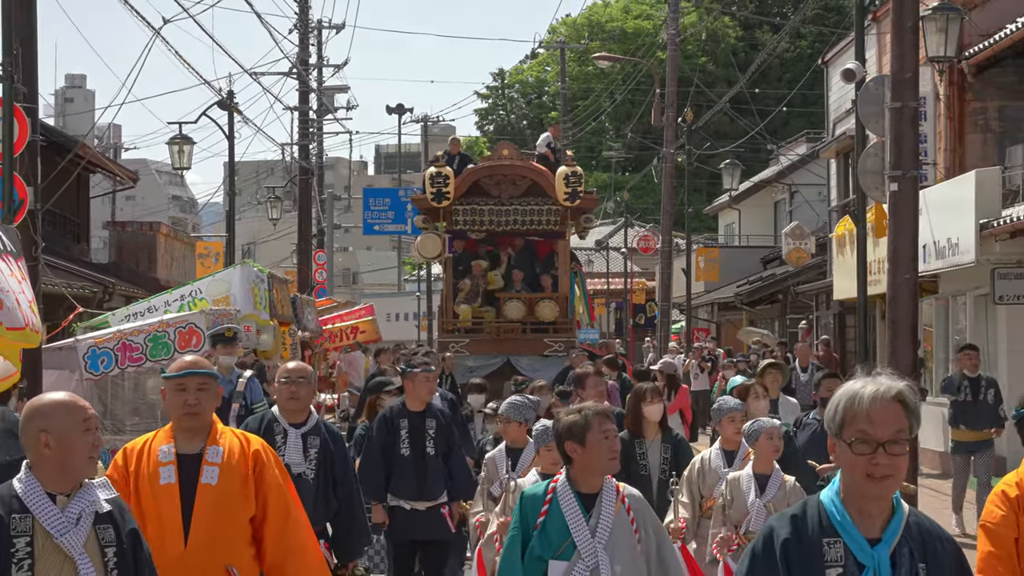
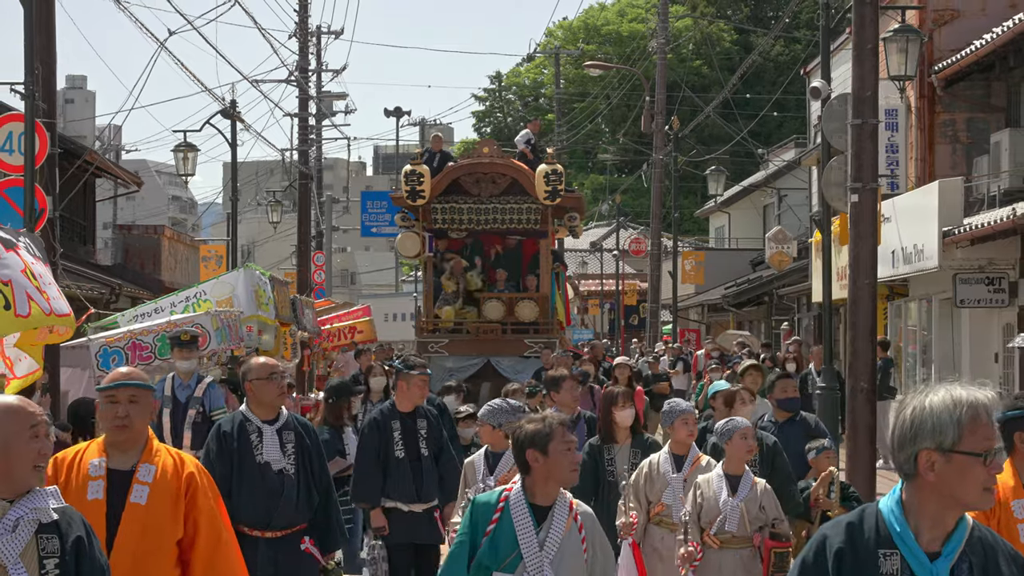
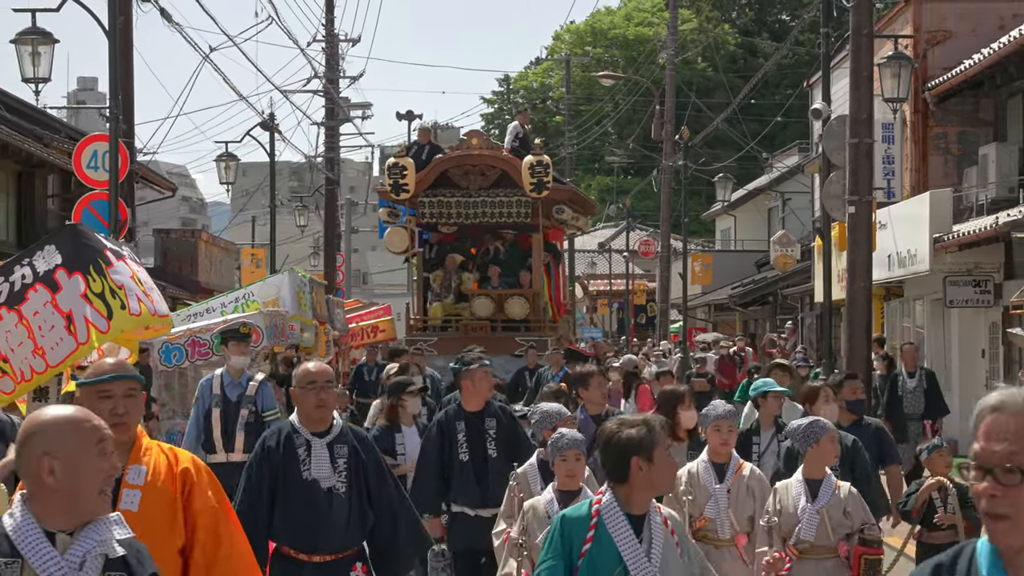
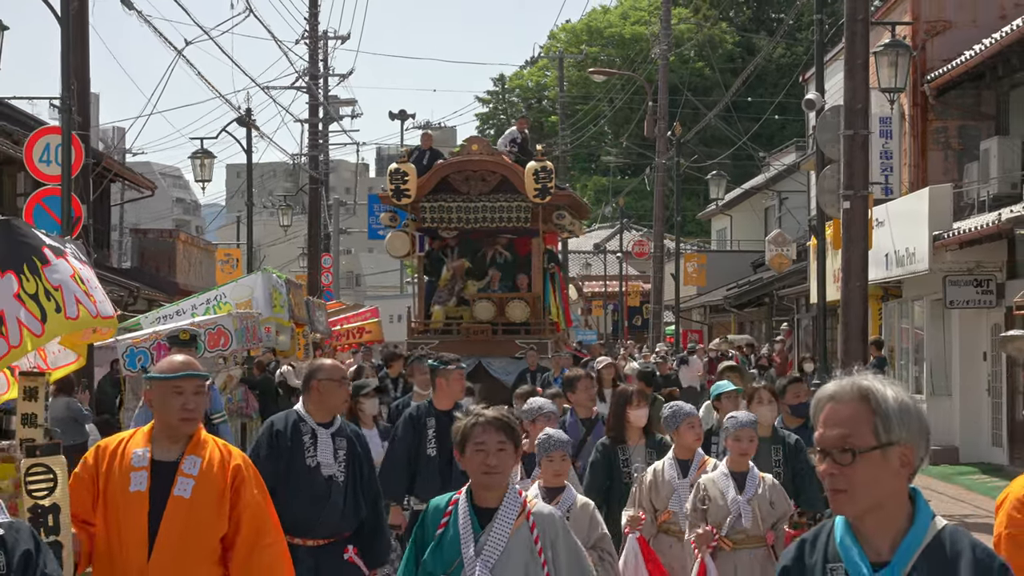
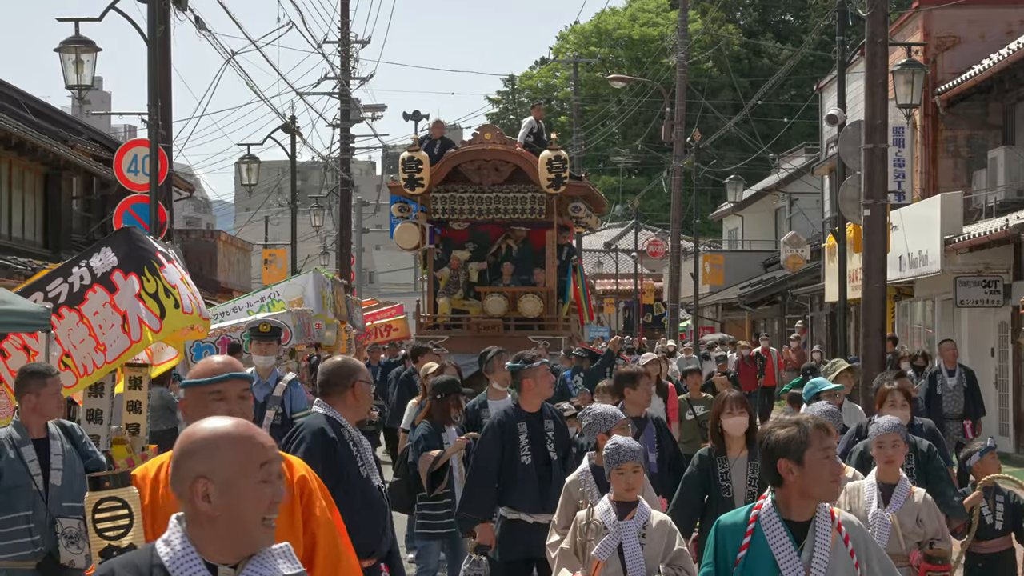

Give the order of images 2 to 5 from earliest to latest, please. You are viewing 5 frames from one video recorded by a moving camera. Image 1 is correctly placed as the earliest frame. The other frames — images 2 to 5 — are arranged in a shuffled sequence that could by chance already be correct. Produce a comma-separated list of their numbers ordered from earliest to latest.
2, 4, 3, 5
